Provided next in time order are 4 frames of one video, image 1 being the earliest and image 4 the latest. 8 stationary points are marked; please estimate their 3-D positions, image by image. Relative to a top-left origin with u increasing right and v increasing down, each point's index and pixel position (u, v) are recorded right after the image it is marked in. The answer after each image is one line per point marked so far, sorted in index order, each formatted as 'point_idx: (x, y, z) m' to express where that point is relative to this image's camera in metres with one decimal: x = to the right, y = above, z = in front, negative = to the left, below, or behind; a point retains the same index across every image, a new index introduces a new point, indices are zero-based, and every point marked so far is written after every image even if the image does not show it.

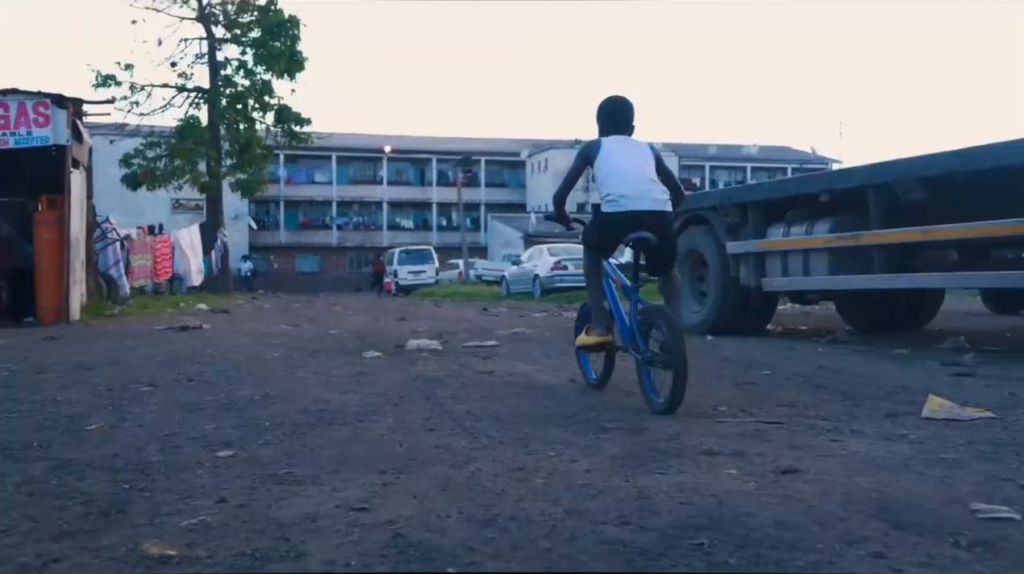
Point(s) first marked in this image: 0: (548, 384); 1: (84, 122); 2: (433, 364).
0: (+0.2, -0.6, +6.0) m
1: (-6.5, +2.5, +14.3) m
2: (-0.6, -0.6, +7.2) m
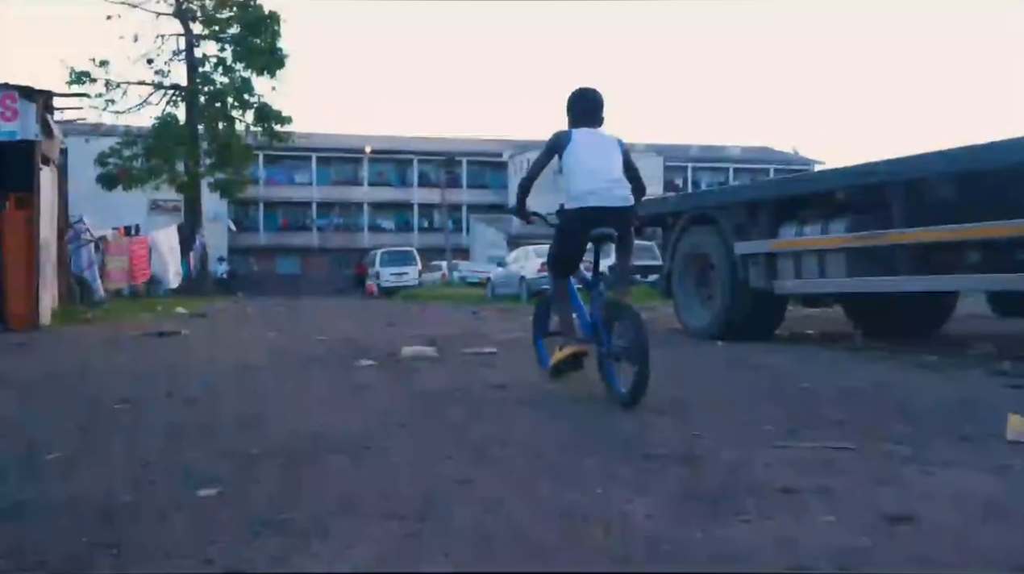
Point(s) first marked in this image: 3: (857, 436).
0: (+0.3, -0.6, +5.4) m
1: (-6.6, +2.5, +13.5) m
2: (-0.5, -0.6, +6.6) m
3: (+1.6, -0.7, +4.3) m
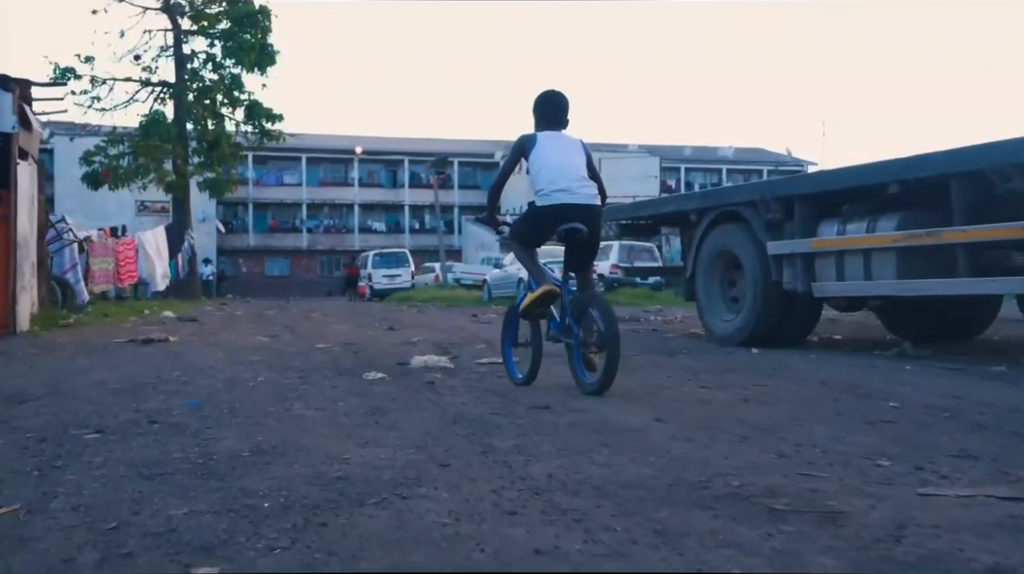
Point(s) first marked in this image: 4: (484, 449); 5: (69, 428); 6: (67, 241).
0: (+0.6, -0.6, +4.6) m
1: (-6.5, +2.4, +12.6) m
2: (-0.3, -0.6, +5.8) m
3: (+1.8, -0.7, +3.5) m
4: (-0.1, -0.7, +3.8) m
5: (-2.1, -0.7, +4.4) m
6: (-7.4, +0.8, +15.6) m
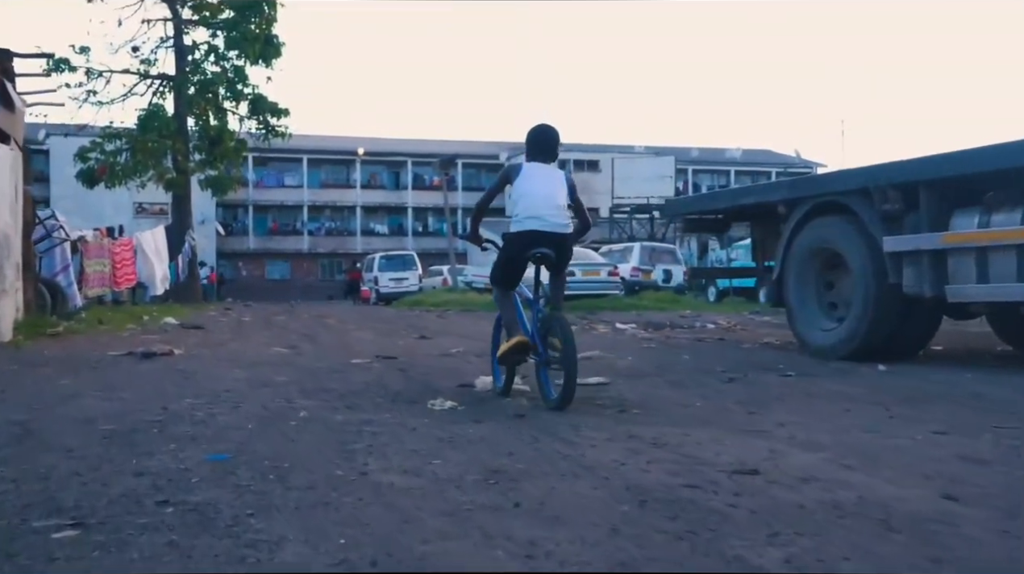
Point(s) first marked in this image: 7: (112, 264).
0: (+1.2, -0.7, +2.9) m
1: (-5.8, +2.4, +11.0) m
2: (+0.3, -0.7, +4.2) m
3: (+2.5, -0.7, +1.8) m
4: (+0.5, -0.7, +2.2) m
5: (-1.4, -0.7, +2.8) m
6: (-6.8, +0.7, +14.0) m
7: (-8.2, +0.5, +19.4) m
